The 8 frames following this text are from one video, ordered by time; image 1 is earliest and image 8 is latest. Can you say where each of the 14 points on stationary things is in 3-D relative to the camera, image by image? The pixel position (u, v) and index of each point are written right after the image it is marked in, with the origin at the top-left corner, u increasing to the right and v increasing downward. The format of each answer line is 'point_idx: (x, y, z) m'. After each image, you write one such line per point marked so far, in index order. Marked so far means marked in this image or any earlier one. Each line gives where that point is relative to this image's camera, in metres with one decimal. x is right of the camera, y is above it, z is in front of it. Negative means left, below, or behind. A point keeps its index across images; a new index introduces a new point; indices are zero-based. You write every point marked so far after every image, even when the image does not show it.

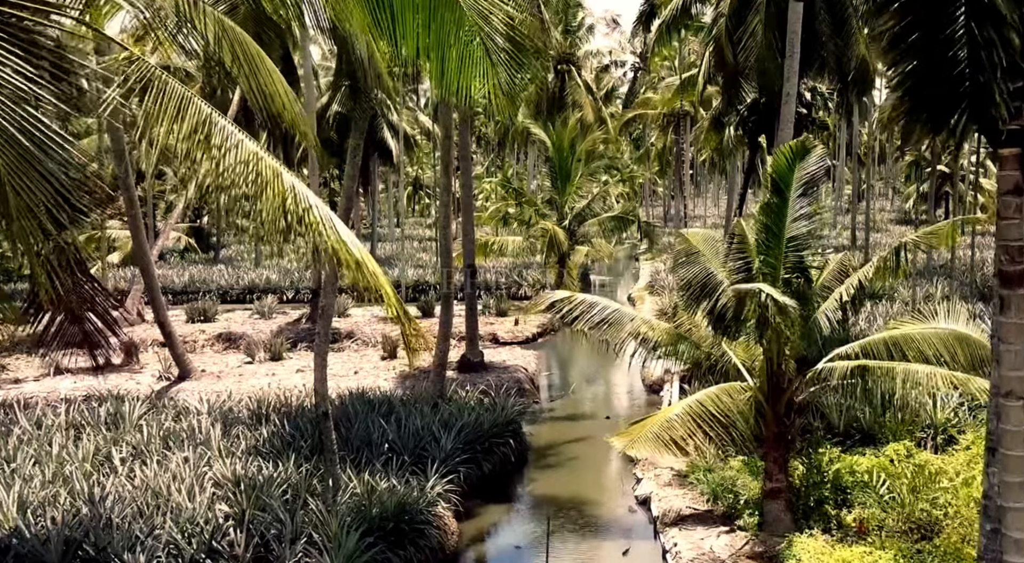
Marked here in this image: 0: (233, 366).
0: (-5.1, -1.5, +15.5) m
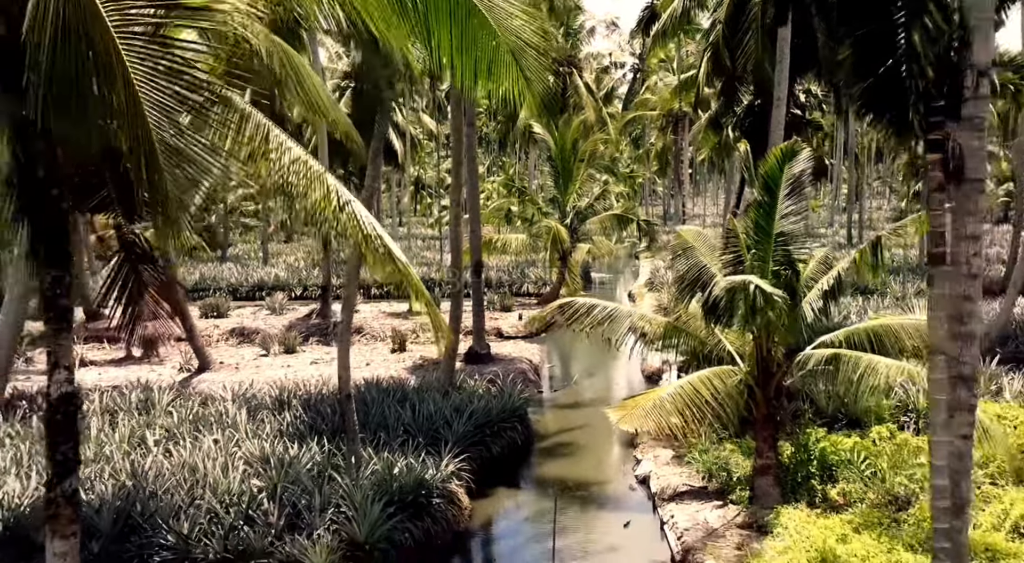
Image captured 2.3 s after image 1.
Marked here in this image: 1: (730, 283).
0: (-5.0, -1.5, +16.2) m
1: (+2.1, 0.0, +8.3) m
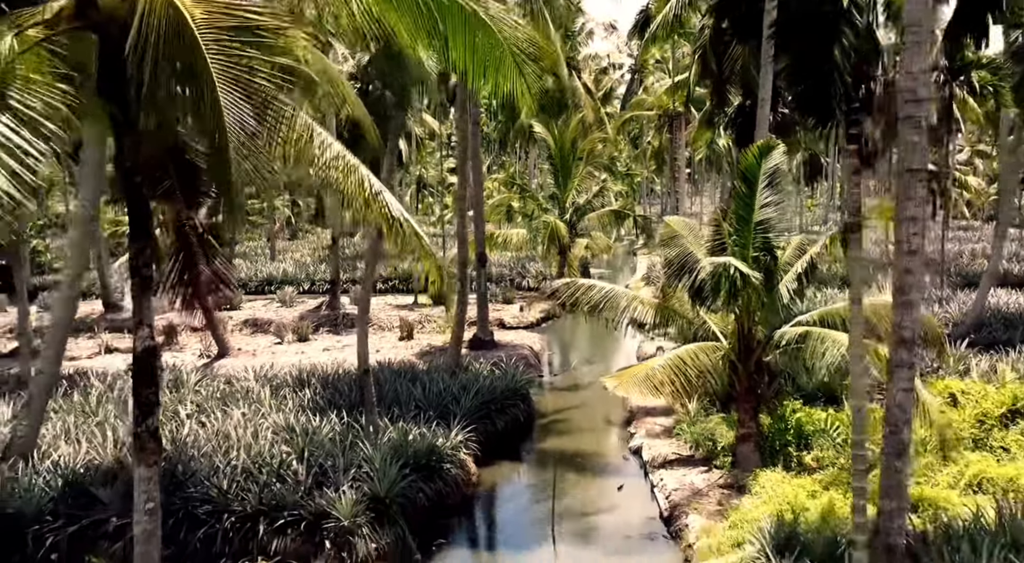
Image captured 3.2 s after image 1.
0: (-4.9, -1.3, +17.1) m
1: (+2.2, +0.2, +9.2) m
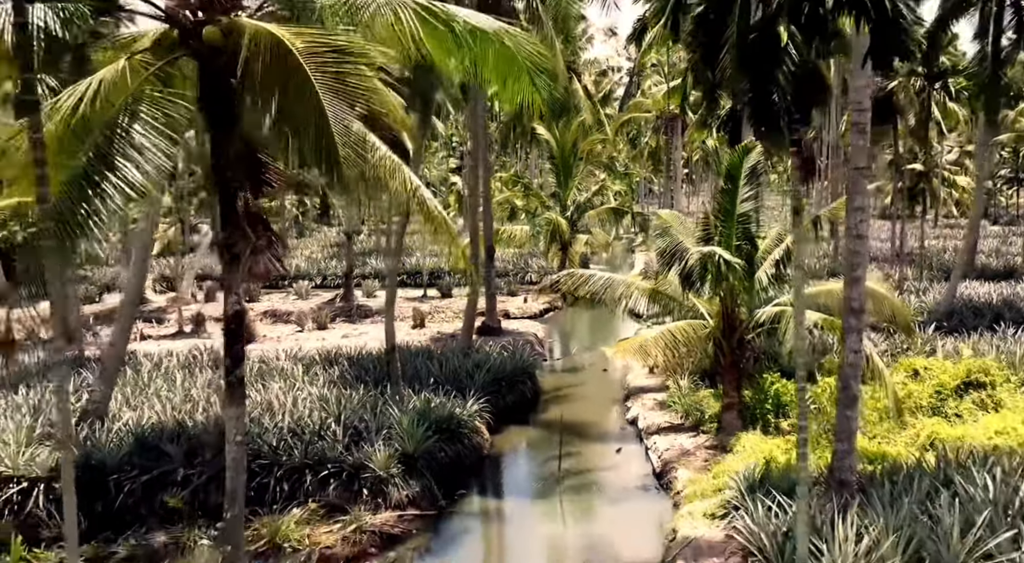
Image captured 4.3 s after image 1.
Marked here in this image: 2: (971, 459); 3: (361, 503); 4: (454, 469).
0: (-4.8, -1.1, +18.3) m
1: (+2.3, +0.4, +10.4) m
2: (+4.3, -1.7, +8.0) m
3: (-1.6, -2.4, +9.2) m
4: (-0.7, -2.3, +10.5) m
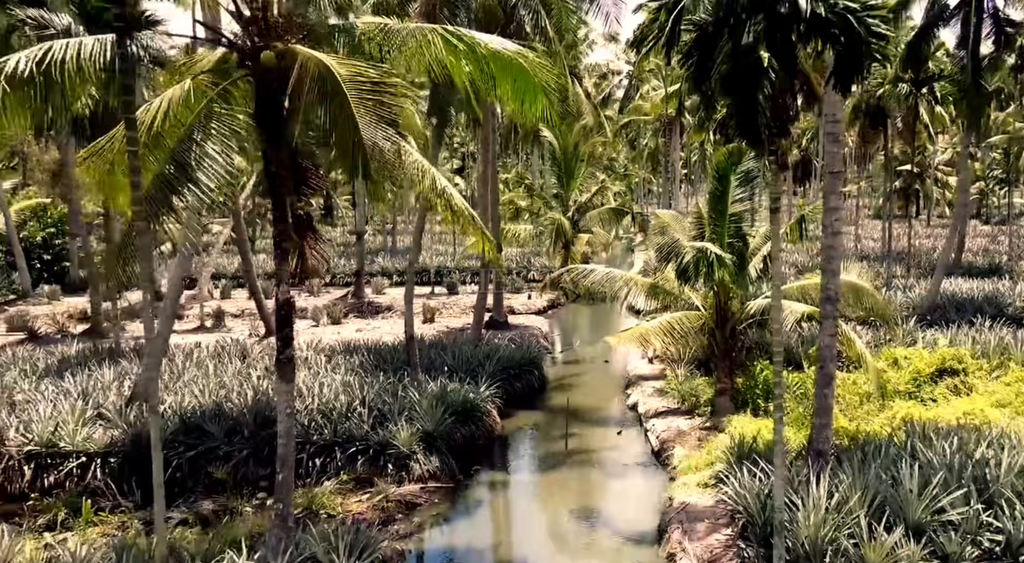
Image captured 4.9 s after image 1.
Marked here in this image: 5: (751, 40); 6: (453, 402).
0: (-4.7, -1.0, +19.2) m
1: (+2.4, +0.4, +11.4) m
2: (+4.4, -1.6, +8.9) m
3: (-1.5, -2.3, +10.1) m
4: (-0.6, -2.2, +11.4) m
5: (+1.9, +1.8, +6.5) m
6: (-0.8, -1.6, +11.6) m
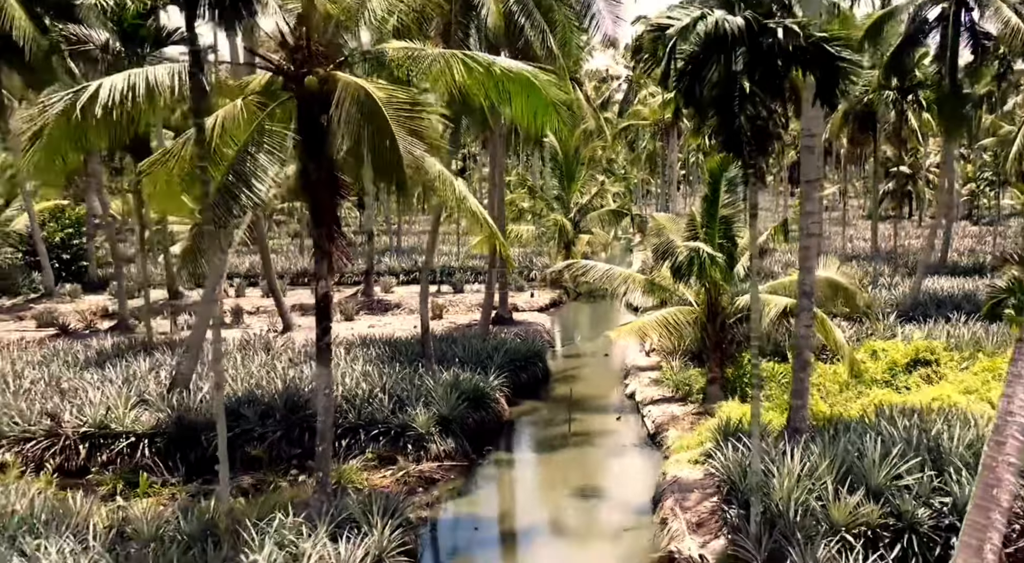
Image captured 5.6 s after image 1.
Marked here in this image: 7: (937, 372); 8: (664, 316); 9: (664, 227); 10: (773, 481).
0: (-4.6, -1.0, +20.3) m
1: (+2.5, +0.5, +12.4) m
2: (+4.5, -1.5, +10.0) m
3: (-1.4, -2.3, +11.1) m
4: (-0.5, -2.2, +12.5) m
5: (+2.0, +1.9, +7.5) m
6: (-0.7, -1.6, +12.6) m
7: (+6.5, -1.4, +13.0) m
8: (+2.3, -0.5, +13.0) m
9: (+2.4, +0.8, +13.4) m
10: (+2.4, -1.9, +8.0) m
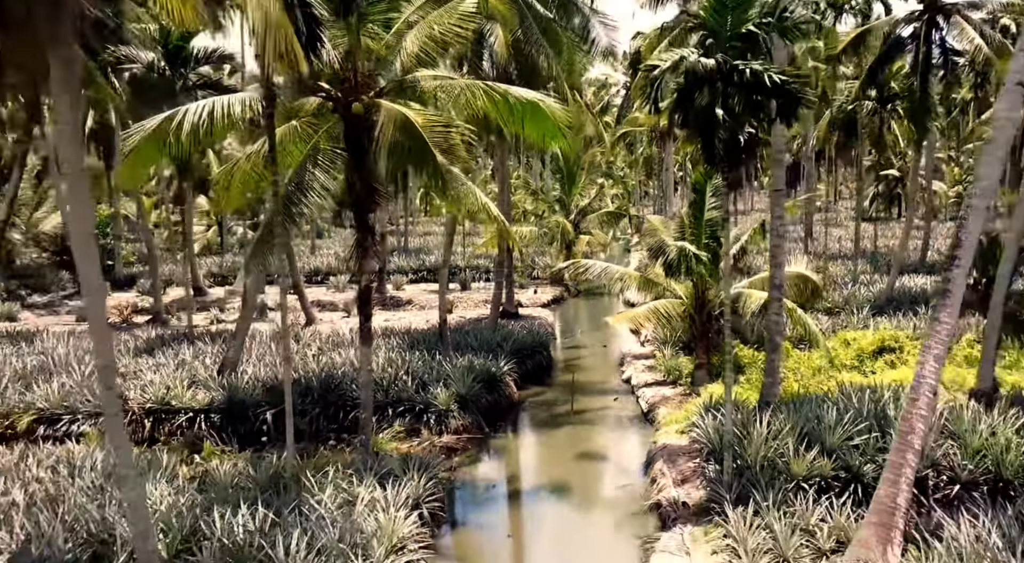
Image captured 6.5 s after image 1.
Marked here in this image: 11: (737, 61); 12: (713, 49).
0: (-4.4, -0.9, +21.8) m
1: (+2.7, +0.5, +13.9) m
2: (+4.7, -1.5, +11.5) m
3: (-1.2, -2.2, +12.7) m
4: (-0.3, -2.1, +14.0) m
5: (+2.1, +1.9, +9.1) m
6: (-0.5, -1.5, +14.2) m
7: (+6.6, -1.3, +14.6) m
8: (+2.5, -0.5, +14.6) m
9: (+2.5, +0.9, +15.0) m
10: (+2.6, -1.8, +9.6) m
11: (+2.4, +2.3, +8.9) m
12: (+2.1, +2.5, +9.1) m
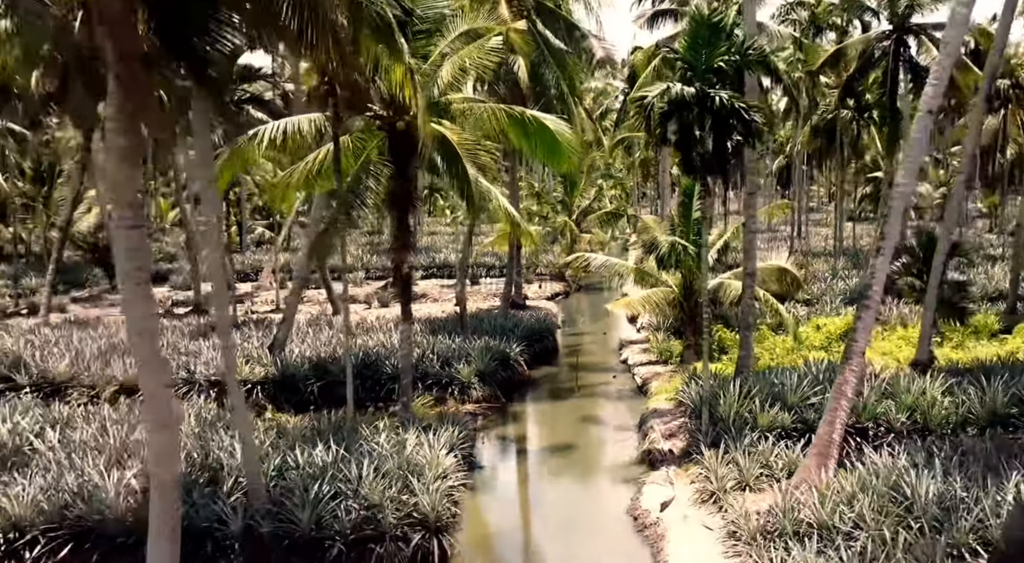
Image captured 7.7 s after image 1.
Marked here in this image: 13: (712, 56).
0: (-4.2, -0.8, +23.9) m
1: (+2.9, +0.7, +16.0) m
2: (+4.9, -1.3, +13.6) m
3: (-1.0, -2.0, +14.8) m
4: (-0.1, -2.0, +16.1) m
5: (+2.4, +2.1, +11.1) m
6: (-0.3, -1.4, +16.2) m
7: (+6.8, -1.1, +16.7) m
8: (+2.7, -0.3, +16.6) m
9: (+2.7, +1.1, +17.0) m
10: (+2.8, -1.6, +11.6) m
11: (+2.6, +2.5, +11.0) m
12: (+2.4, +2.6, +11.2) m
13: (+2.6, +2.9, +11.1) m
